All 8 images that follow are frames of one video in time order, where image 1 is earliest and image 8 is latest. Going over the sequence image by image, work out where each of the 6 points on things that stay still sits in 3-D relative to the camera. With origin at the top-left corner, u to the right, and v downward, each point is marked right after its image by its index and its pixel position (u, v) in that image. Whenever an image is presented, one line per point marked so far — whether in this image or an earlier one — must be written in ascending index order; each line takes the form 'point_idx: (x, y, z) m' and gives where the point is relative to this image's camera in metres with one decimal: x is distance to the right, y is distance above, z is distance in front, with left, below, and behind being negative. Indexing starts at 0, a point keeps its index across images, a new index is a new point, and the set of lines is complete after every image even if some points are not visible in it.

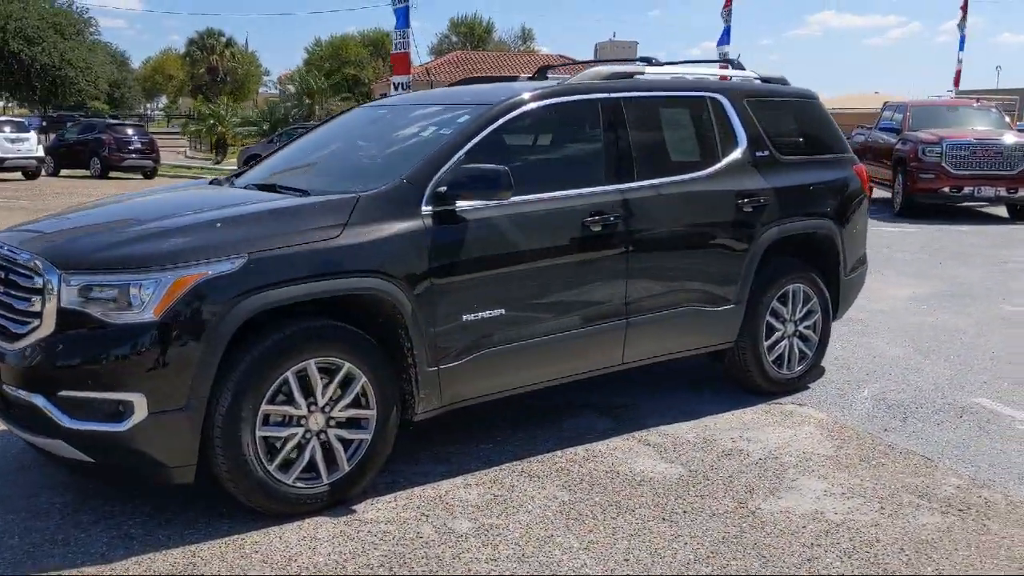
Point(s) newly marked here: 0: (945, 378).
0: (+2.8, -0.6, +6.6) m
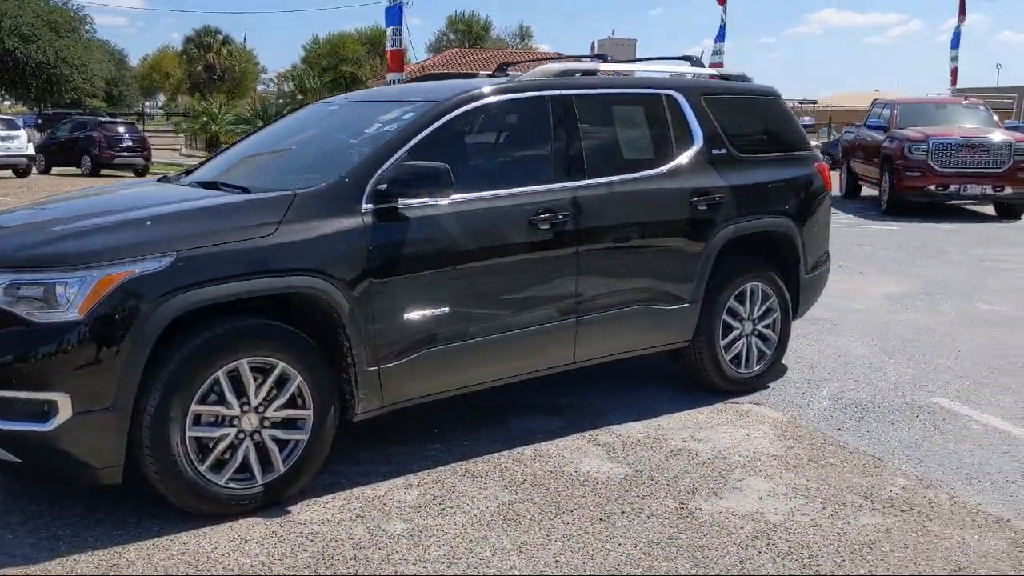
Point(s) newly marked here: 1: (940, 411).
0: (+2.5, -0.6, +6.6) m
1: (+2.4, -0.7, +5.8) m
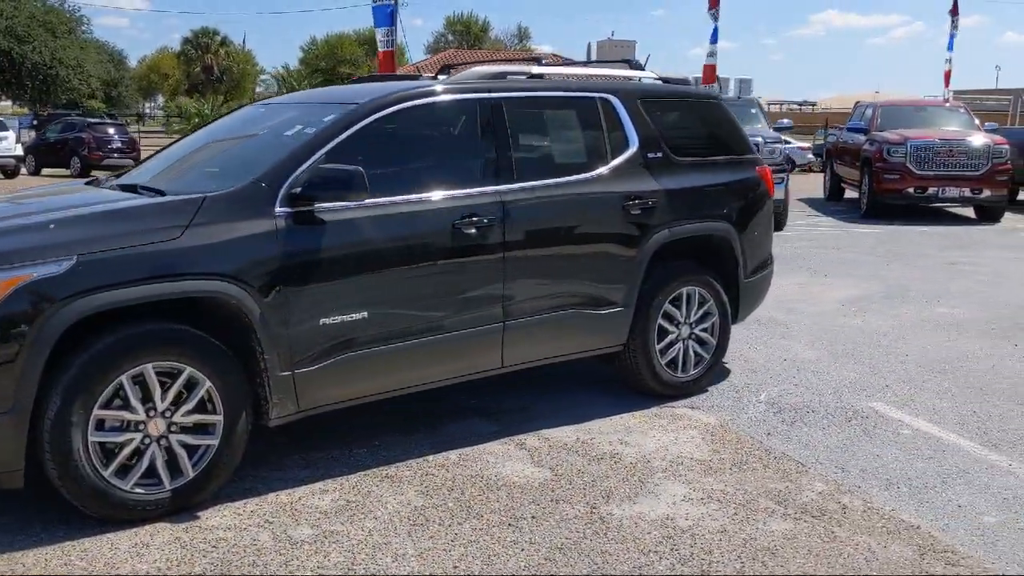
0: (+2.2, -0.6, +6.6) m
1: (+2.0, -0.7, +5.8) m
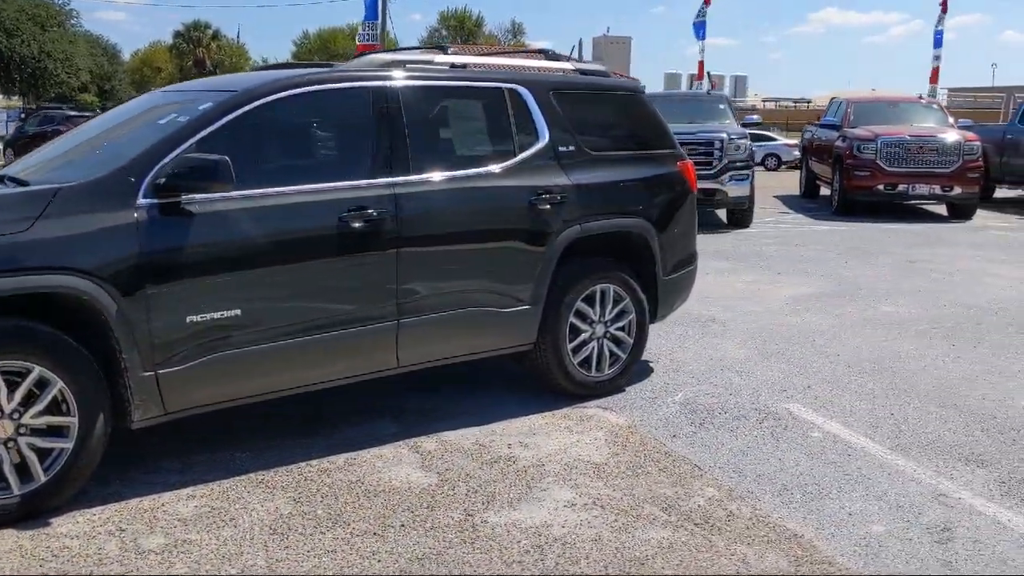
0: (+1.6, -0.6, +6.4) m
1: (+1.5, -0.7, +5.6) m
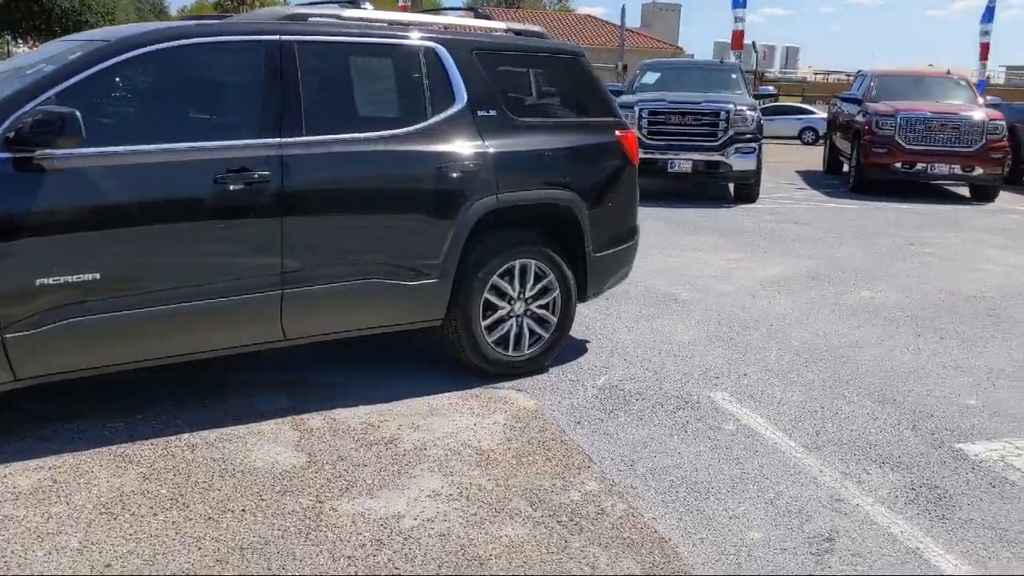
0: (+1.2, -0.5, +6.0) m
1: (+1.0, -0.6, +5.3) m
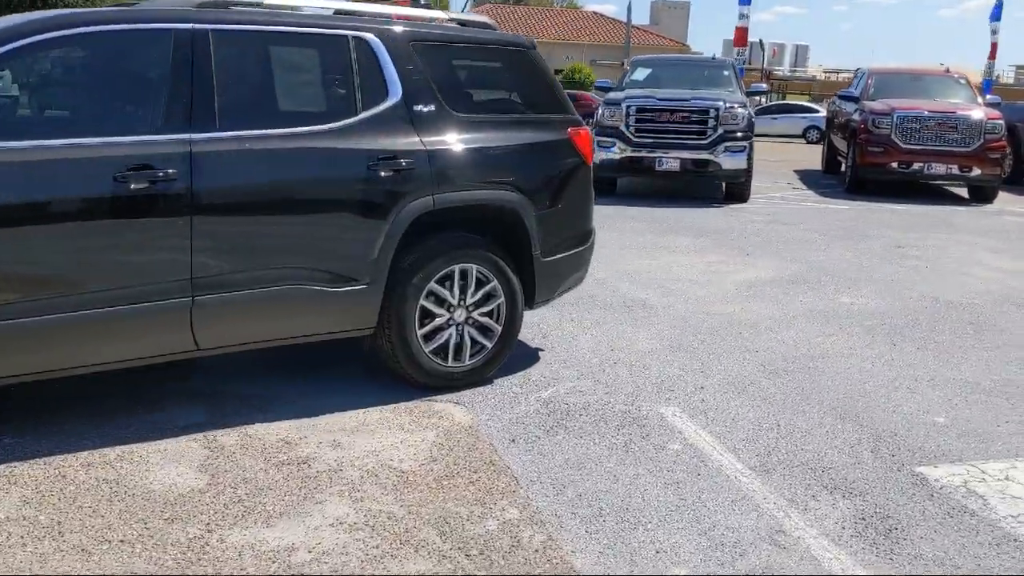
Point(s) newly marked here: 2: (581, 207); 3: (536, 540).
0: (+0.8, -0.5, +5.7) m
1: (+0.7, -0.7, +4.9) m
2: (+0.4, +0.5, +5.8) m
3: (+0.1, -0.9, +3.6) m
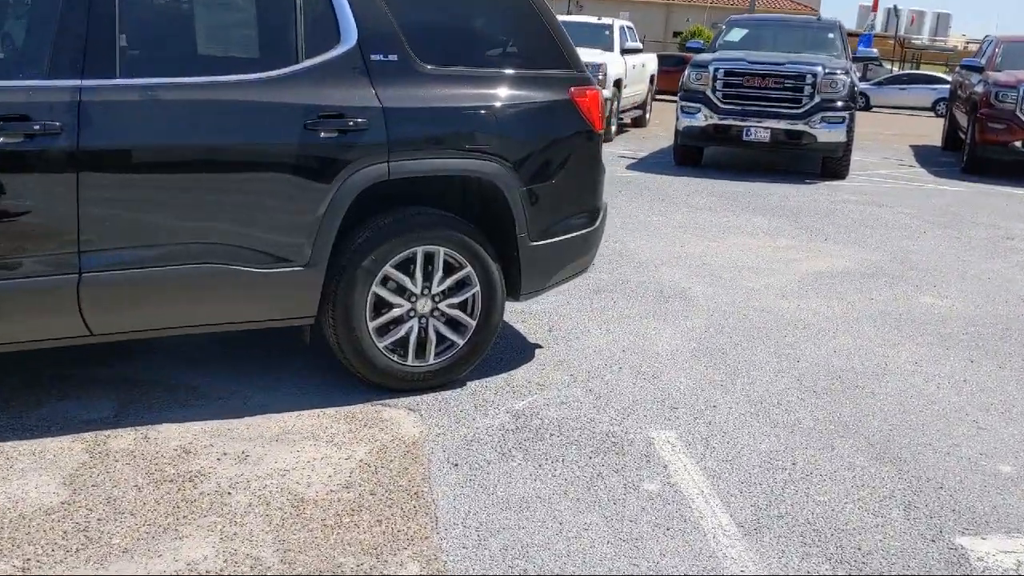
0: (+0.7, -0.5, +4.8) m
1: (+0.5, -0.7, +4.0) m
2: (+0.4, +0.5, +4.9) m
3: (-0.2, -0.9, +2.8) m
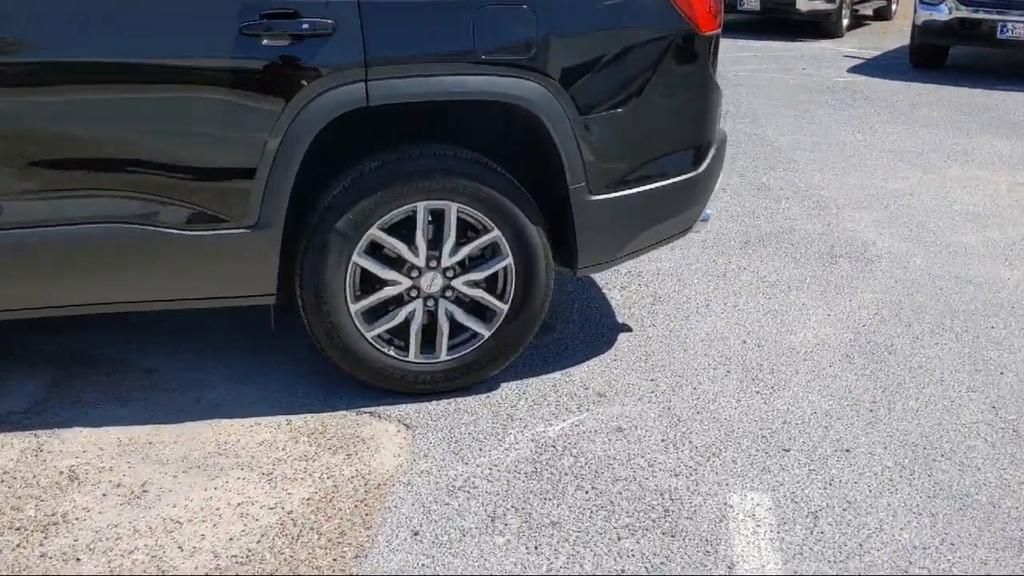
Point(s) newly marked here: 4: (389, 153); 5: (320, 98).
0: (+0.9, -0.4, +3.3) m
1: (+0.5, -0.6, +2.7) m
2: (+0.6, +0.6, +3.4) m
3: (-0.5, -1.0, +1.7) m
4: (-0.4, +0.4, +3.2) m
5: (-0.5, +0.5, +3.0) m
